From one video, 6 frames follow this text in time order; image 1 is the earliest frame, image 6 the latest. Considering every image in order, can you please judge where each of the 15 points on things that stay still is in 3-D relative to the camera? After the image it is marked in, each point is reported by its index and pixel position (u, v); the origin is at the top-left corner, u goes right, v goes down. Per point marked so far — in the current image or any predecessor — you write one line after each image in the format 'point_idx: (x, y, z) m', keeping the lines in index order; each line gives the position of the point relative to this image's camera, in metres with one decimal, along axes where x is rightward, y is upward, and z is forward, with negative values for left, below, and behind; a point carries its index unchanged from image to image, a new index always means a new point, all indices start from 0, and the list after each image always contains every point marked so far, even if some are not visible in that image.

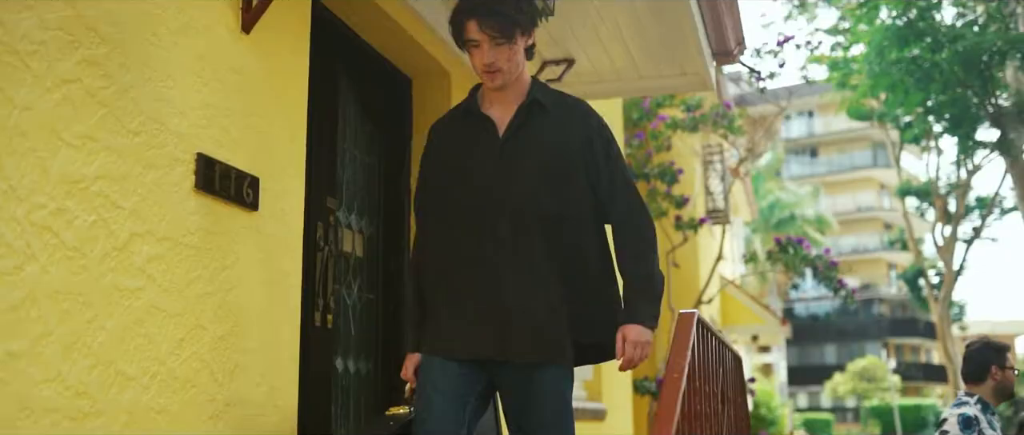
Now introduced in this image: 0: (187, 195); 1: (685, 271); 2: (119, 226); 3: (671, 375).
0: (-0.9, +0.1, +2.9) m
1: (+2.4, -0.7, +14.0) m
2: (-1.0, 0.0, +2.6) m
3: (+0.4, -0.4, +2.7) m
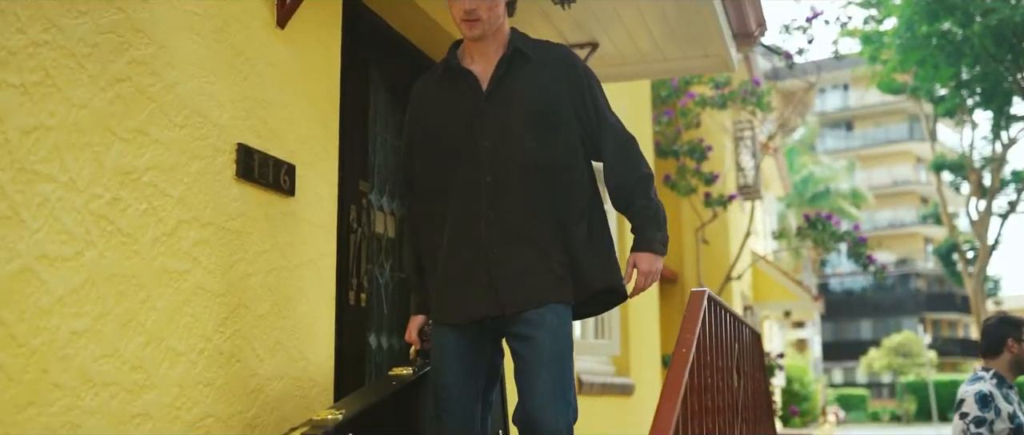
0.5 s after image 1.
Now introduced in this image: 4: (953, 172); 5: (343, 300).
0: (-0.9, +0.1, +3.1) m
1: (+2.8, -0.4, +14.1) m
2: (-1.0, 0.0, +2.8) m
3: (+0.5, -0.4, +2.9) m
4: (+6.8, +0.7, +15.6) m
5: (-0.7, -0.4, +4.4) m
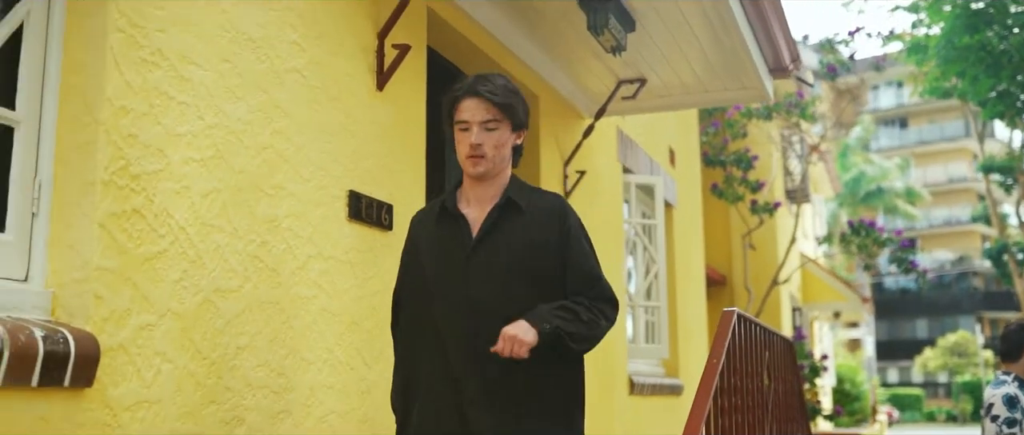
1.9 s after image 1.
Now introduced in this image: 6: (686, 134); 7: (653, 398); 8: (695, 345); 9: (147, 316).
0: (-0.6, 0.0, +3.8) m
1: (+3.6, -0.5, +14.7) m
2: (-0.7, -0.1, +3.6) m
3: (+0.7, -0.5, +3.5) m
4: (+7.6, +0.7, +15.9) m
5: (-0.4, -0.5, +5.1) m
6: (+1.7, +0.8, +10.1) m
7: (+1.1, -1.4, +8.1) m
8: (+1.7, -1.2, +9.5) m
9: (-1.0, -0.3, +2.8) m
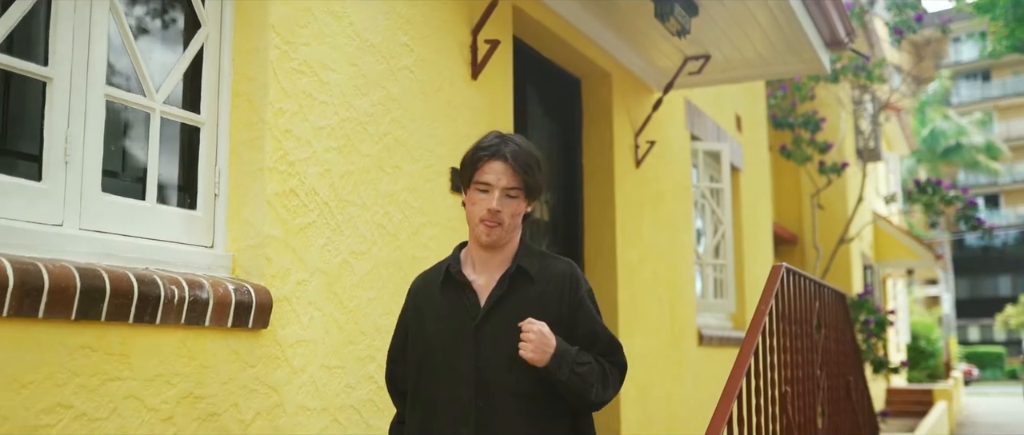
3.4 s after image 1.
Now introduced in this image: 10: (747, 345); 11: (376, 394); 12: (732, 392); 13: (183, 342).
0: (-0.3, +0.1, +4.5) m
1: (+4.7, +0.1, +15.0) m
2: (-0.4, 0.0, +4.3) m
3: (+1.0, -0.4, +4.2) m
4: (+8.8, +1.3, +15.9) m
5: (0.0, -0.3, +5.8) m
6: (+2.5, +1.2, +10.5) m
7: (+1.8, -1.1, +8.7) m
8: (+2.5, -0.8, +10.1) m
9: (-0.7, -0.2, +3.6) m
10: (+0.9, -0.5, +3.9) m
11: (-0.5, -0.7, +3.9) m
12: (+0.8, -0.6, +3.5) m
13: (-1.0, -0.4, +3.0) m
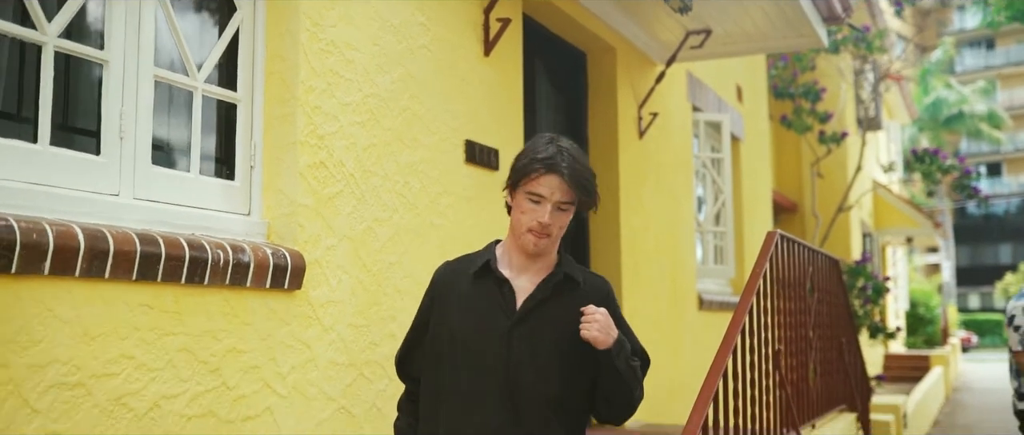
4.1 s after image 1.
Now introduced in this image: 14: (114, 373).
0: (-0.2, +0.2, +4.8) m
1: (+4.8, +0.6, +15.3) m
2: (-0.4, +0.1, +4.6) m
3: (+1.1, -0.2, +4.5) m
4: (+8.9, +1.8, +16.1) m
5: (+0.1, -0.1, +6.1) m
6: (+2.6, +1.5, +10.8) m
7: (+1.9, -0.9, +9.0) m
8: (+2.5, -0.5, +10.4) m
9: (-0.7, -0.1, +3.9) m
10: (+1.0, -0.4, +4.2) m
11: (-0.5, -0.6, +4.2) m
12: (+0.8, -0.5, +3.9) m
13: (-0.9, -0.3, +3.3) m
14: (-1.2, -0.4, +2.9) m
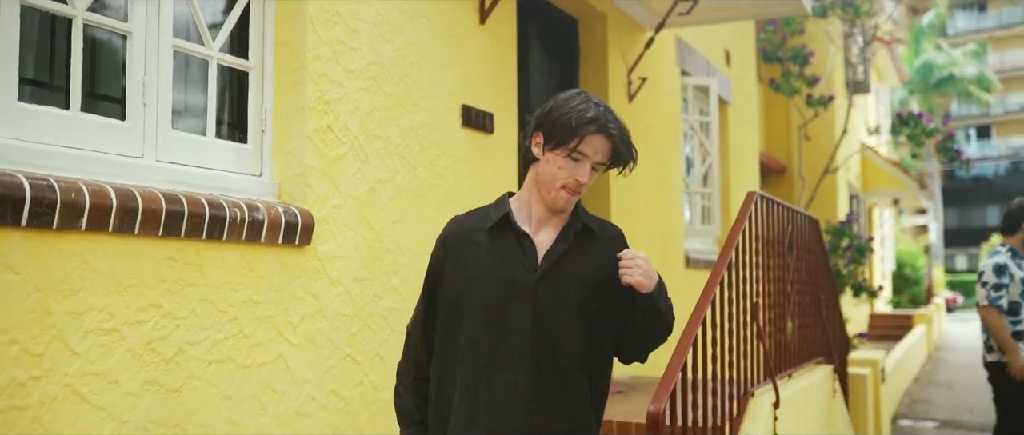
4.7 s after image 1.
0: (-0.3, +0.4, +5.1) m
1: (+4.7, +1.1, +15.6) m
2: (-0.4, +0.3, +4.8) m
3: (+1.0, -0.1, +4.7) m
4: (+8.8, +2.4, +16.4) m
5: (0.0, +0.1, +6.3) m
6: (+2.5, +2.0, +11.0) m
7: (+1.8, -0.5, +9.4) m
8: (+2.5, -0.1, +10.7) m
9: (-0.7, +0.1, +4.1) m
10: (+0.9, -0.2, +4.5) m
11: (-0.5, -0.4, +4.5) m
12: (+0.8, -0.3, +4.1) m
13: (-1.0, -0.1, +3.6) m
14: (-1.2, -0.3, +3.2) m
